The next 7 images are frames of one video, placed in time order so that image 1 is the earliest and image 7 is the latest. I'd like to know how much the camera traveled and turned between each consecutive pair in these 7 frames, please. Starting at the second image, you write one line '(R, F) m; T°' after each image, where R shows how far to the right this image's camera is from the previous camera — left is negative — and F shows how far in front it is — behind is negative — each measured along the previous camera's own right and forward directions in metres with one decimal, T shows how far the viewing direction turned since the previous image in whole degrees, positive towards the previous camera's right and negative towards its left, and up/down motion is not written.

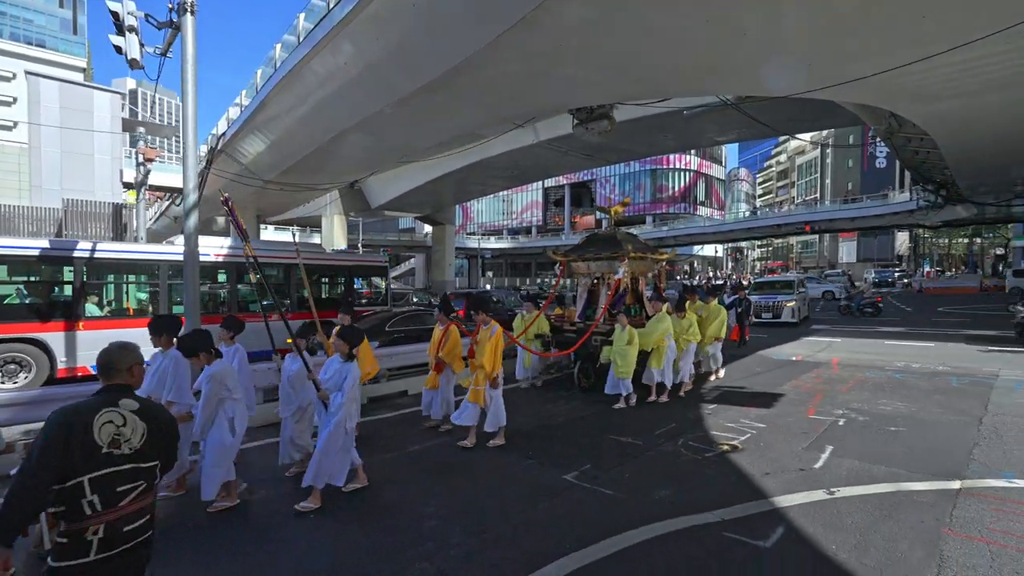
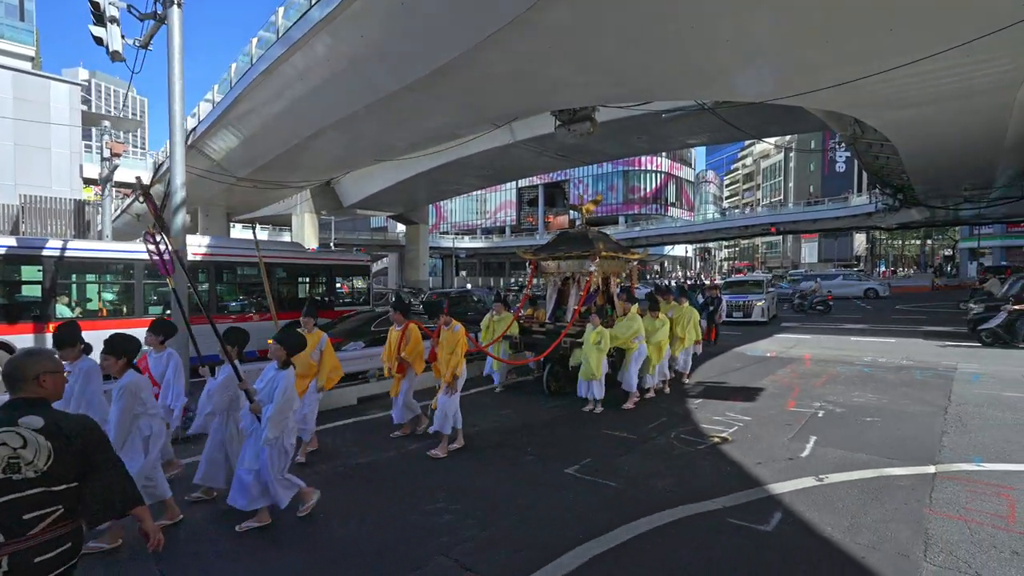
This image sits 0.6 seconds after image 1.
(-0.3, -0.1) m; +3°
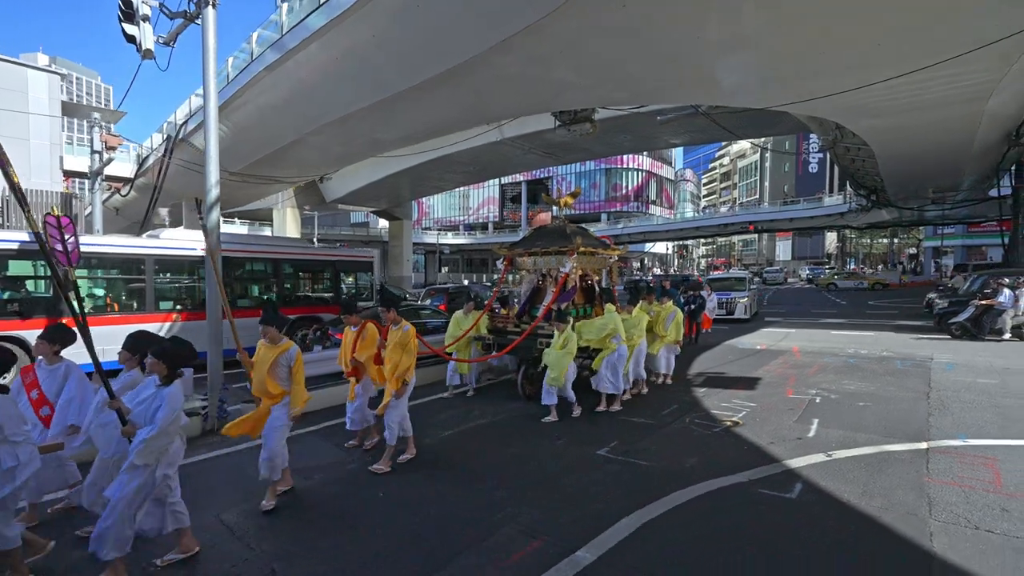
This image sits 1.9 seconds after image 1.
(-0.6, -0.3) m; +3°
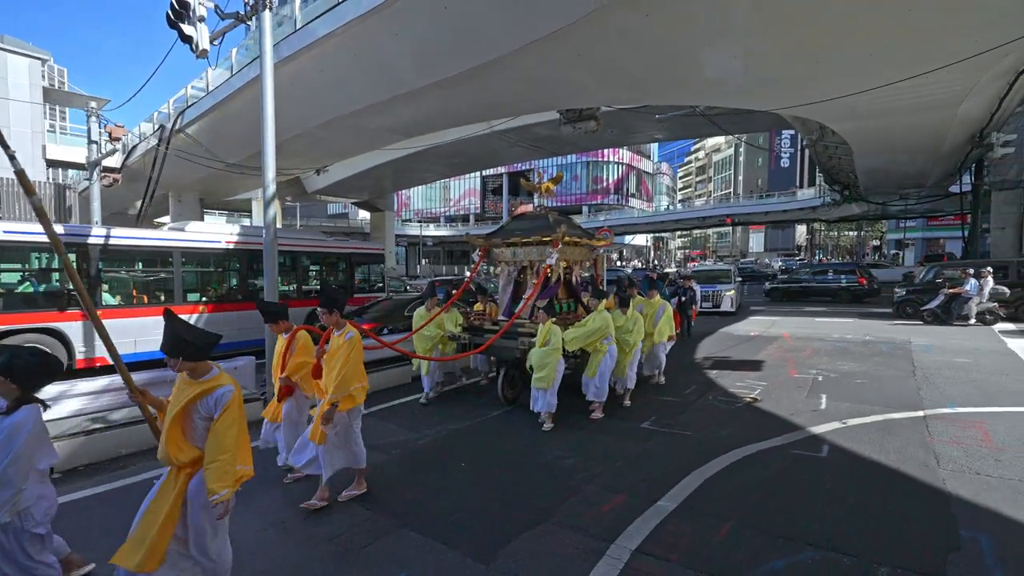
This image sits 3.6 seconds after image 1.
(-0.8, -0.5) m; +3°
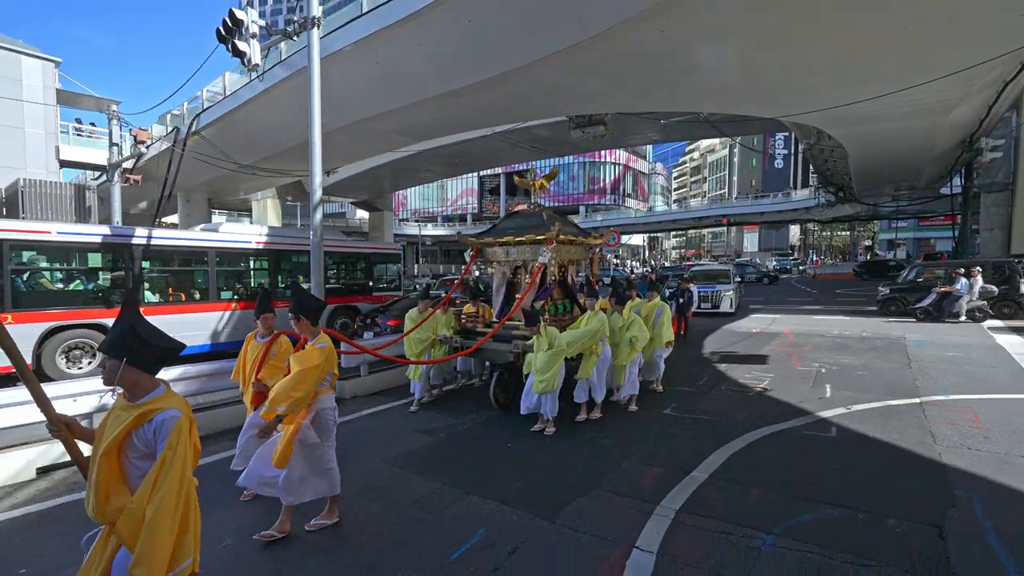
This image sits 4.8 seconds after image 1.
(-0.5, -0.5) m; +1°
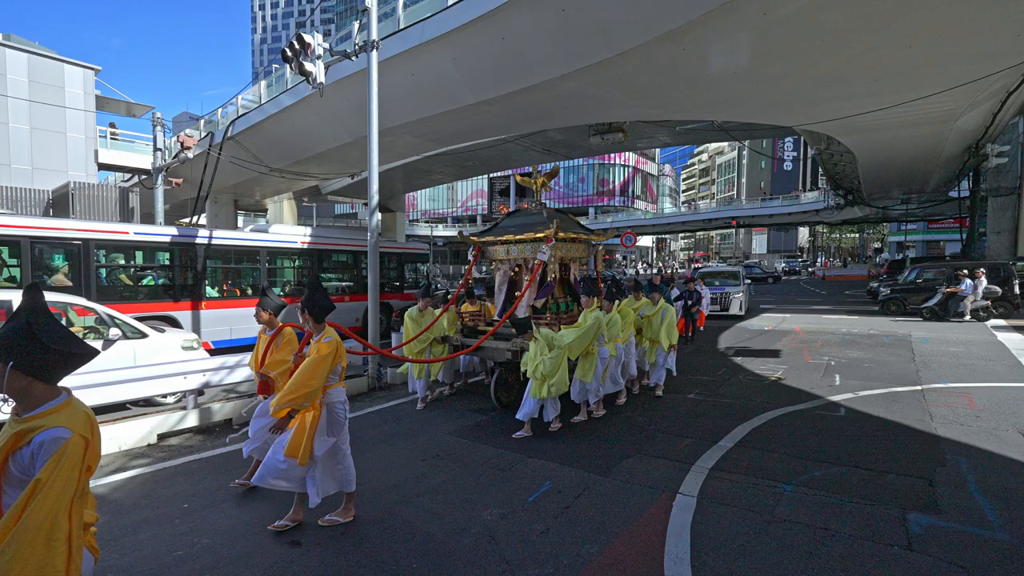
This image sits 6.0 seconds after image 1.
(-0.4, -0.7) m; -1°
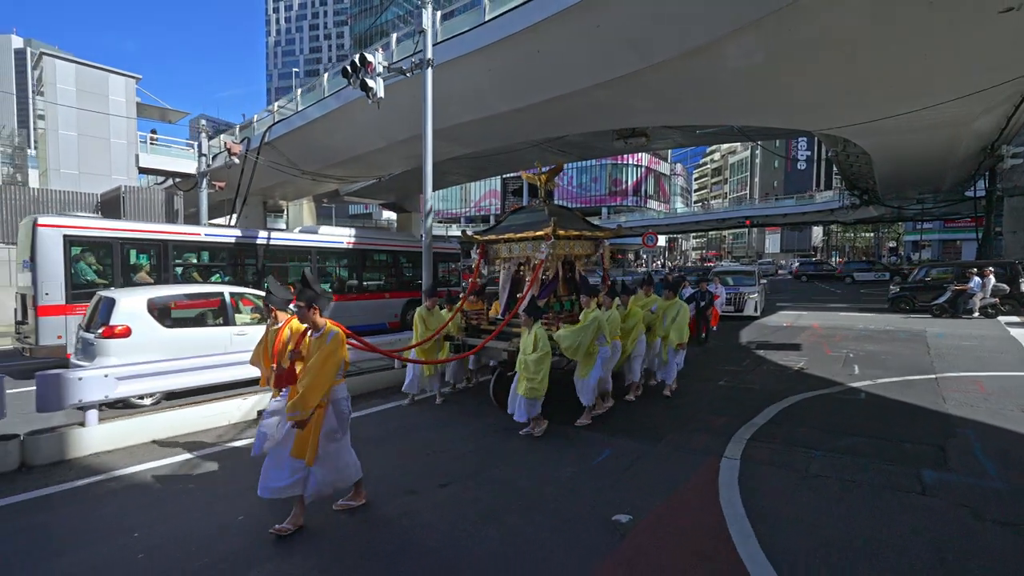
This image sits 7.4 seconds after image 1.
(-0.5, -0.7) m; -1°
